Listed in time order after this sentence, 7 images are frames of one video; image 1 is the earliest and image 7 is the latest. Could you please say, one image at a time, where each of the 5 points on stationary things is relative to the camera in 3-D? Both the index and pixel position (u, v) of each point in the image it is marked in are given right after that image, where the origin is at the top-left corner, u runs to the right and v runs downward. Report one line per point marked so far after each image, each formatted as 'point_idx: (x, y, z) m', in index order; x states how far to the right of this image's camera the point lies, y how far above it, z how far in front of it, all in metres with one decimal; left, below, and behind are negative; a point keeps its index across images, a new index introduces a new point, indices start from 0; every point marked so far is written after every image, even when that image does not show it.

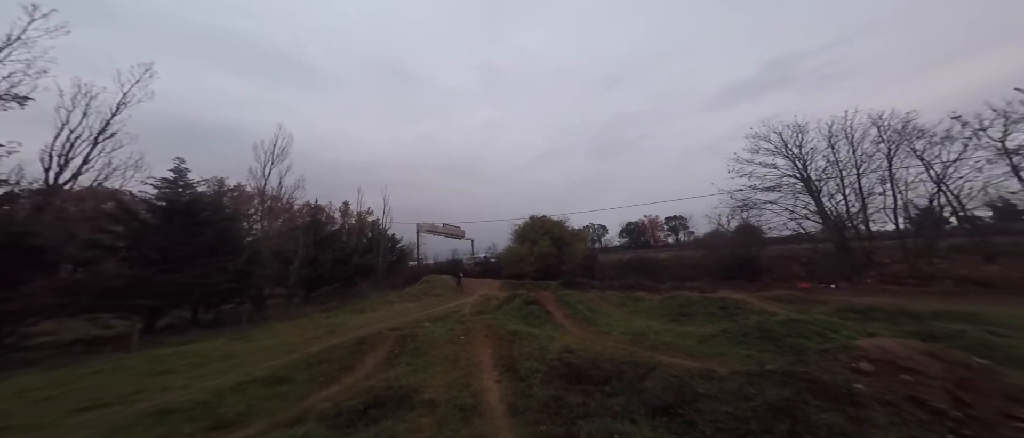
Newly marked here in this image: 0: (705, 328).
0: (+8.0, -4.5, +13.6) m
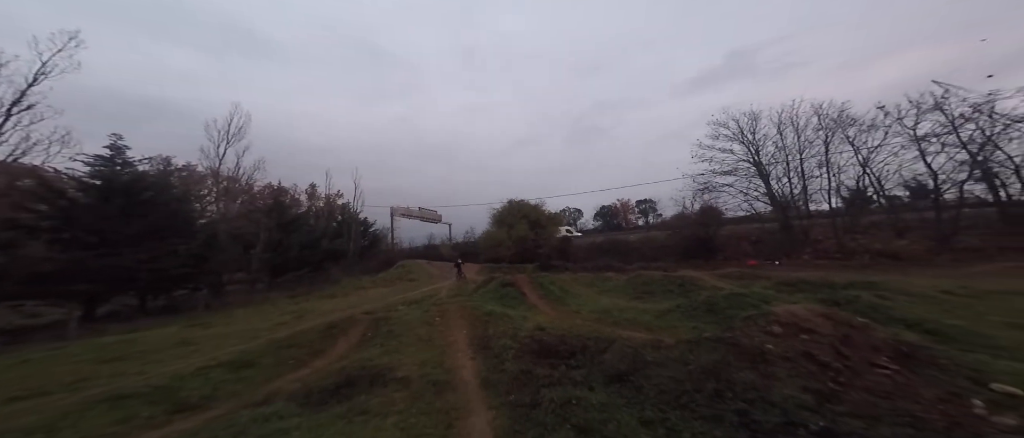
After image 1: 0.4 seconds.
0: (+6.8, -3.8, +14.8) m
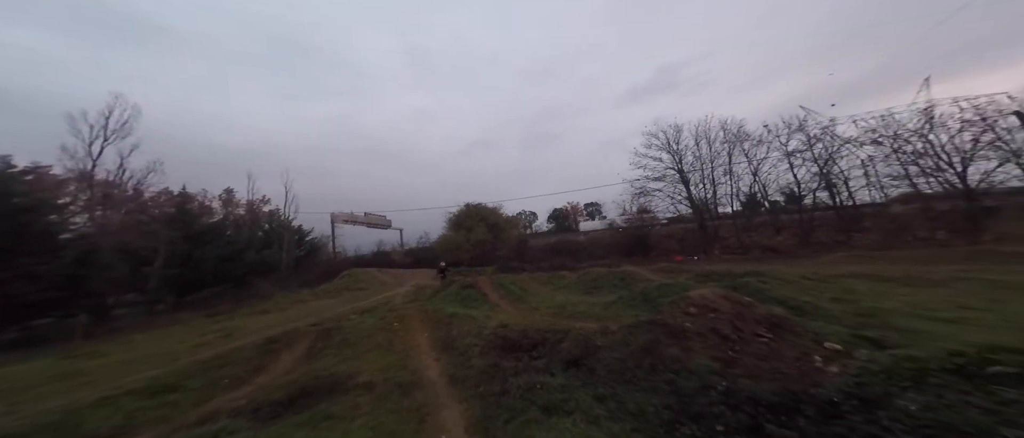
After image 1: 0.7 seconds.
0: (+4.8, -3.9, +16.6) m
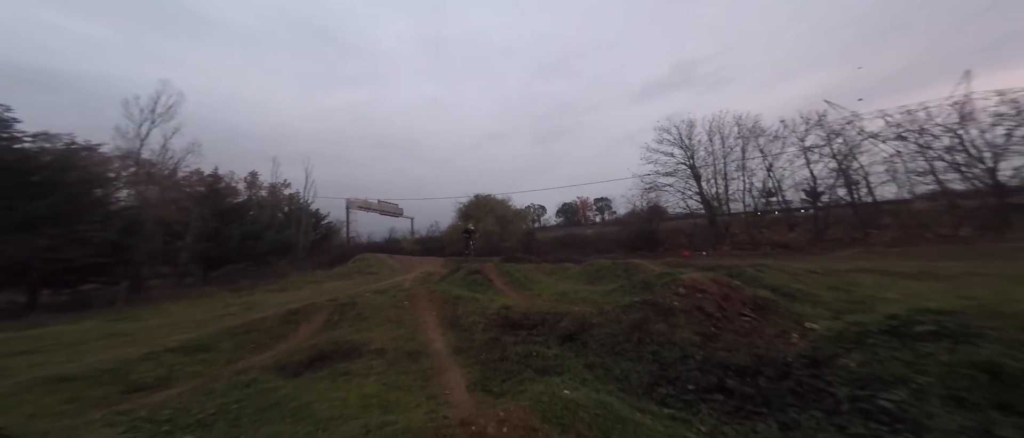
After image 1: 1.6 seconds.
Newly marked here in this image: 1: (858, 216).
0: (+5.1, -3.5, +17.2) m
1: (+19.6, +0.2, +19.2) m
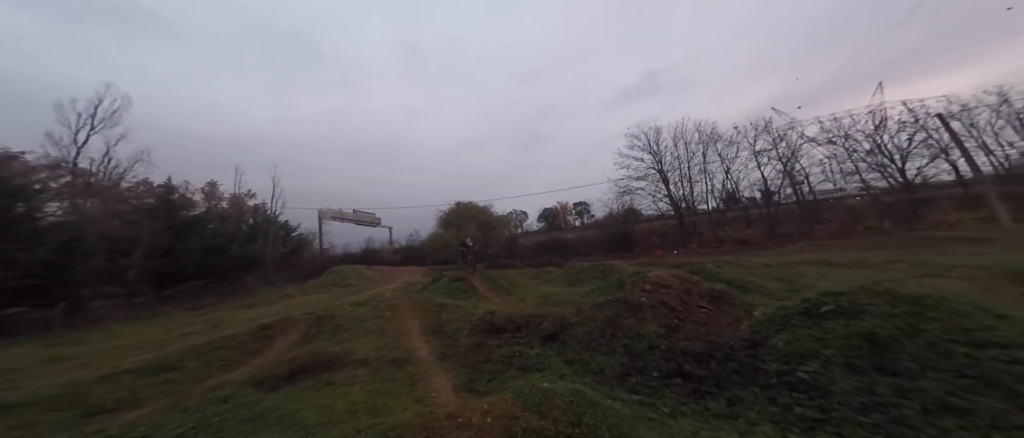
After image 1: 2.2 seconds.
0: (+4.2, -3.7, +18.0) m
1: (+18.4, +0.4, +20.9) m
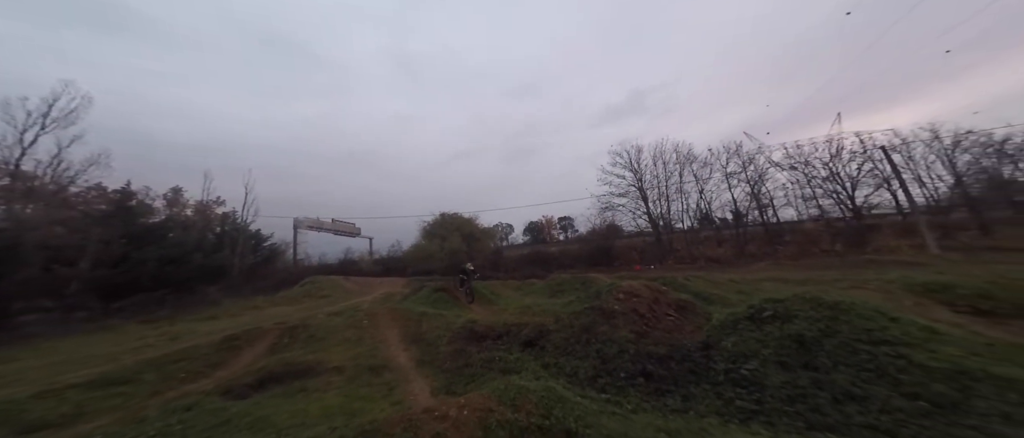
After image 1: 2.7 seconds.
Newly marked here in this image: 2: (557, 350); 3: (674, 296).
0: (+3.2, -4.4, +18.6) m
1: (+17.4, -1.0, +22.3) m
2: (+1.3, -4.0, +10.0) m
3: (+5.2, -2.5, +10.6) m
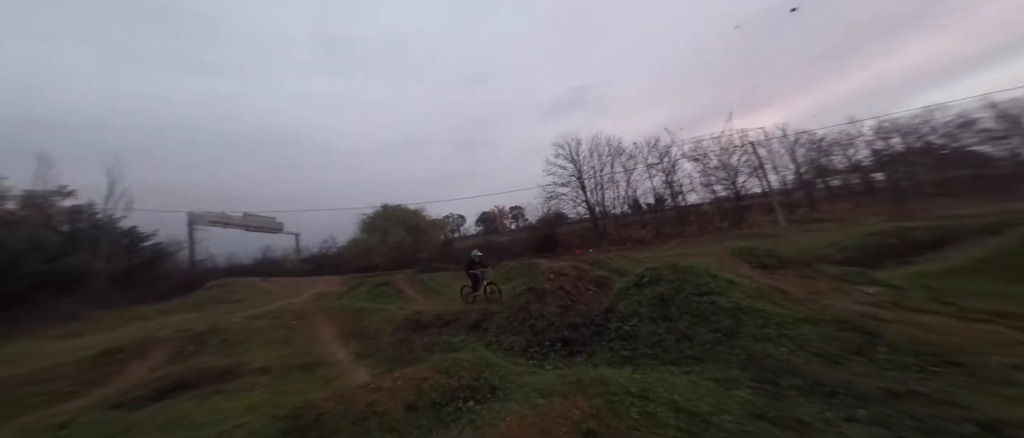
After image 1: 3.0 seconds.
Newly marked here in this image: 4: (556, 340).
0: (+0.1, -3.9, +19.9) m
1: (+13.5, +0.3, +25.4) m
2: (-0.6, -3.7, +11.2) m
3: (+3.2, -2.1, +12.2) m
4: (+1.2, -3.2, +8.8) m
